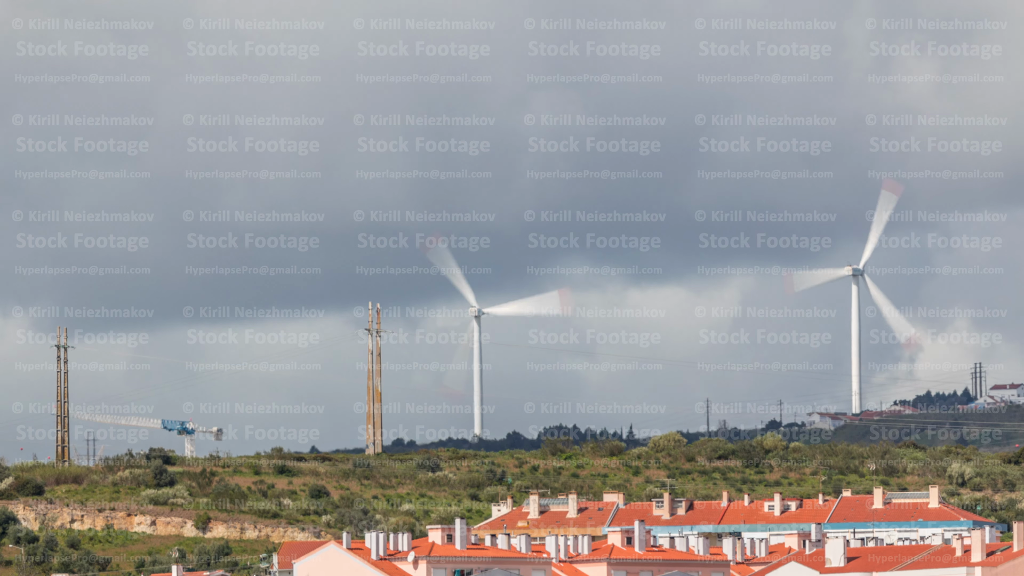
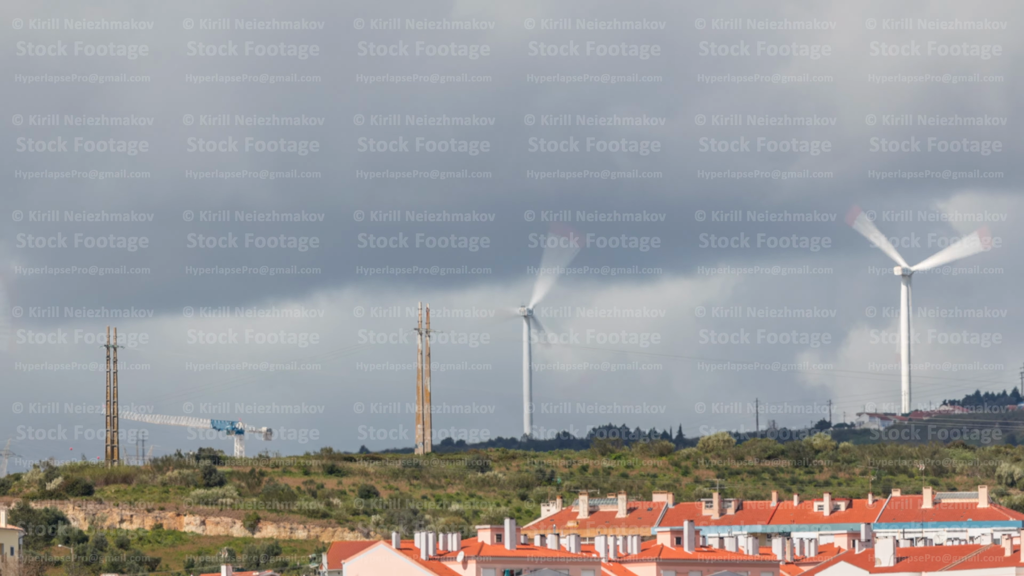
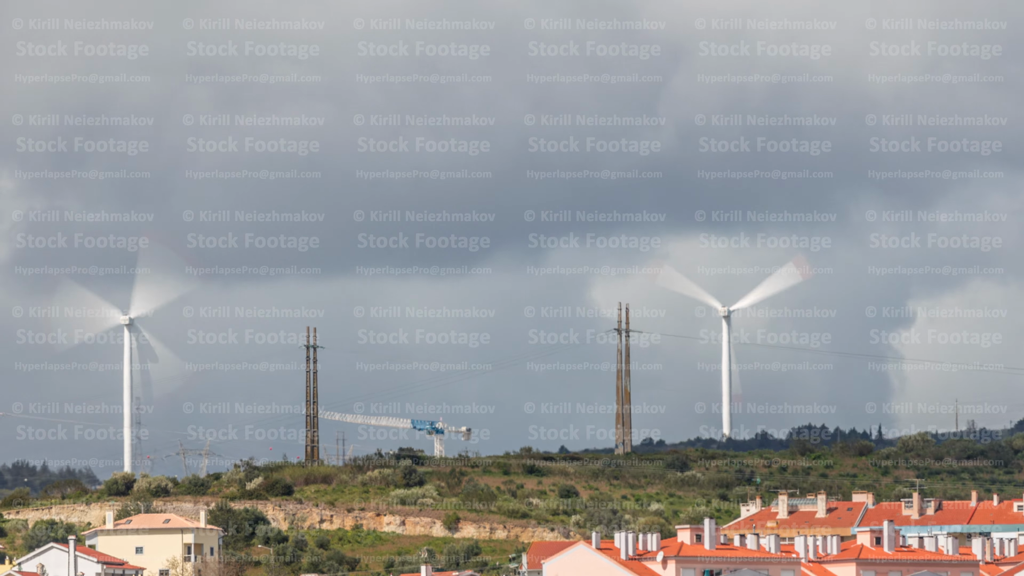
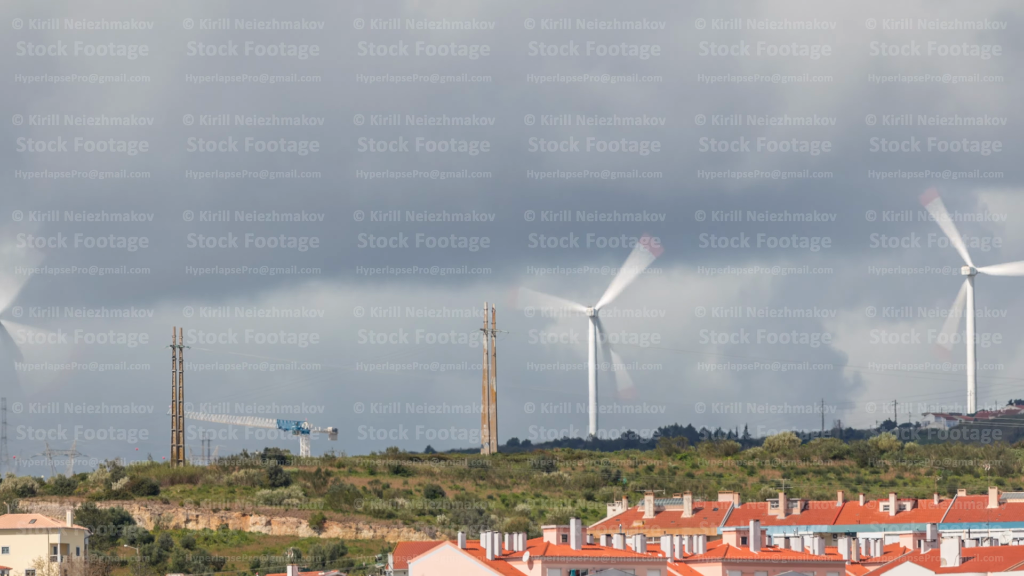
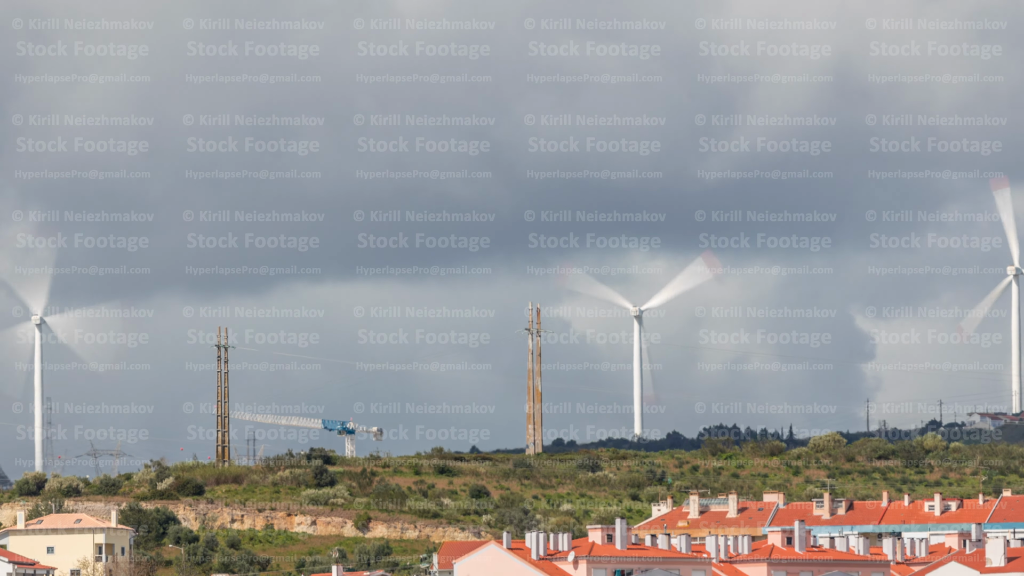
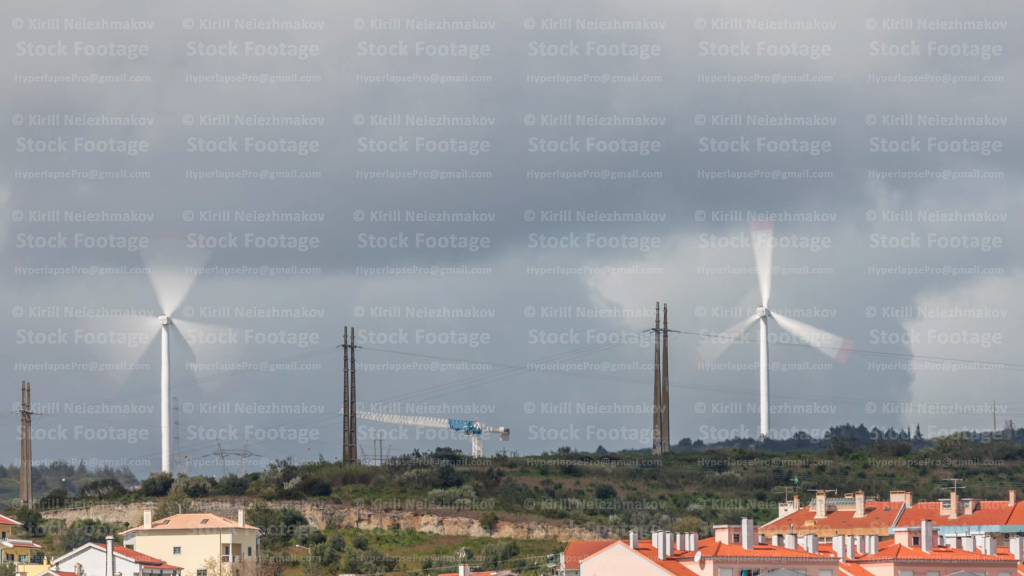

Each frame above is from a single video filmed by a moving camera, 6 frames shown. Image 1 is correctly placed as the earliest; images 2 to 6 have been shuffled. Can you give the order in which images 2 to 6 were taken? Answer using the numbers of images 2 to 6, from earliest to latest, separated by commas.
2, 4, 5, 3, 6
